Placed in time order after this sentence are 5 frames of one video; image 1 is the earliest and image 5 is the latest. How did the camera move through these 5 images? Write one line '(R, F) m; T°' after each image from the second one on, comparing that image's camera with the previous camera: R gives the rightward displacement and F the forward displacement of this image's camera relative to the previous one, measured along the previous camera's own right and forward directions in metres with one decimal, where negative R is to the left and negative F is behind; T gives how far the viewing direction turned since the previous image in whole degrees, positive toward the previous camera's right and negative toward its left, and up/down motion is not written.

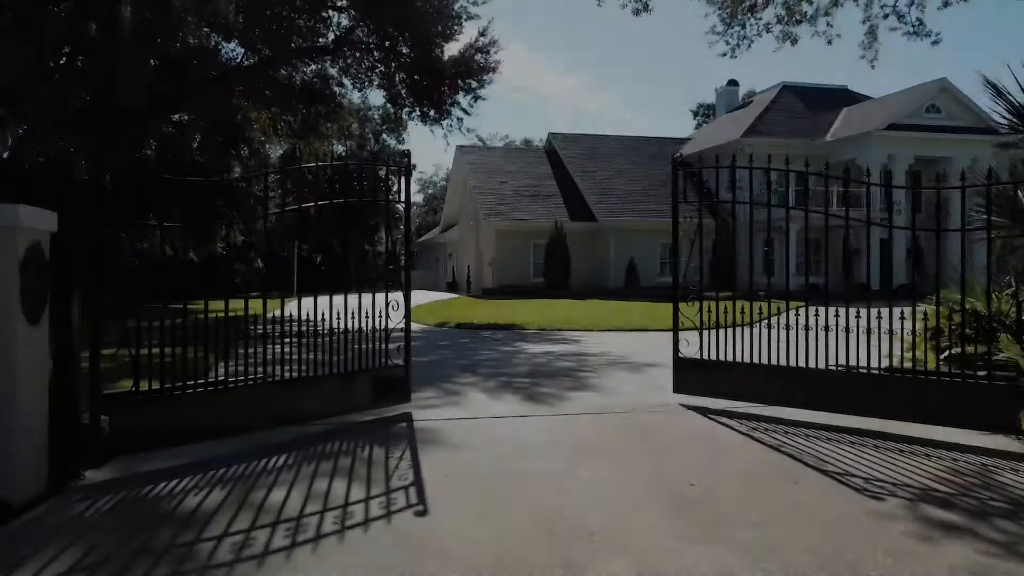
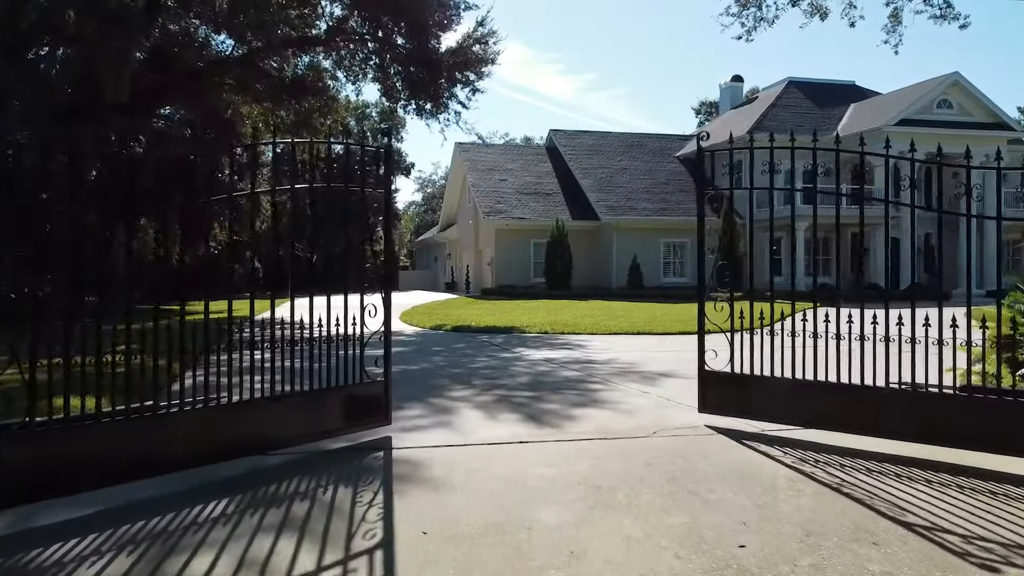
(0.0, +1.0) m; 0°
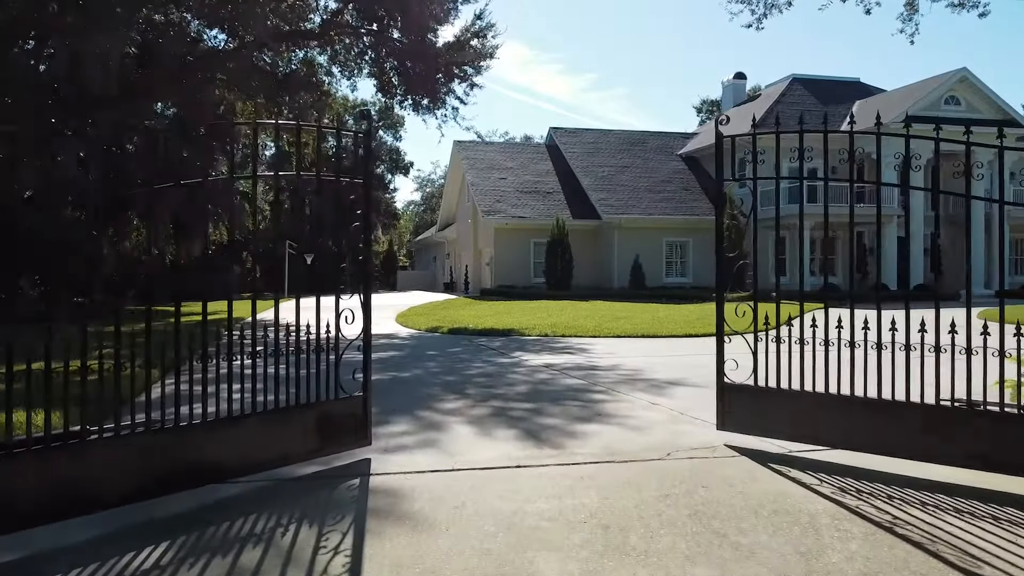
(0.0, +0.7) m; 0°
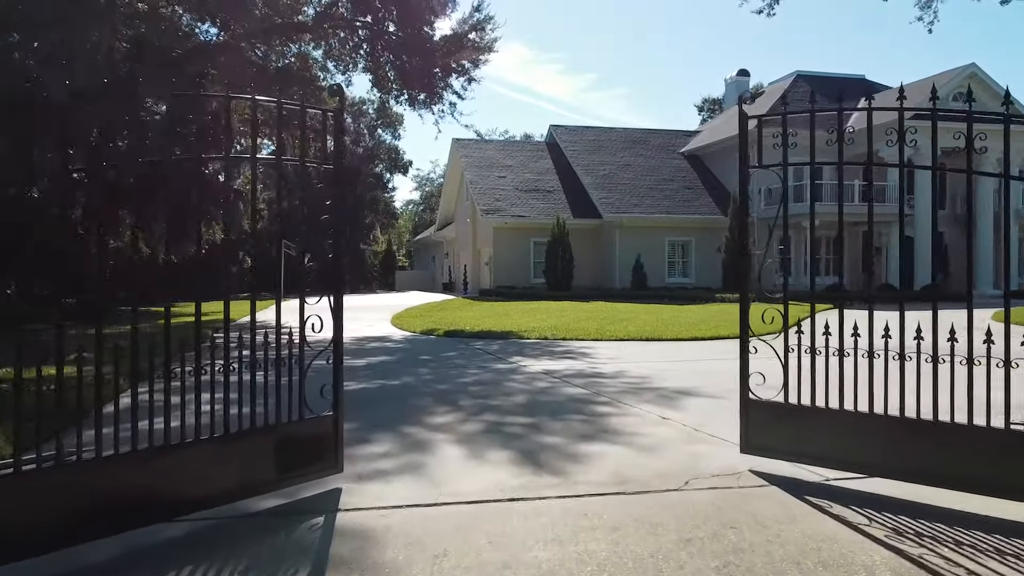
(0.0, +0.7) m; 0°
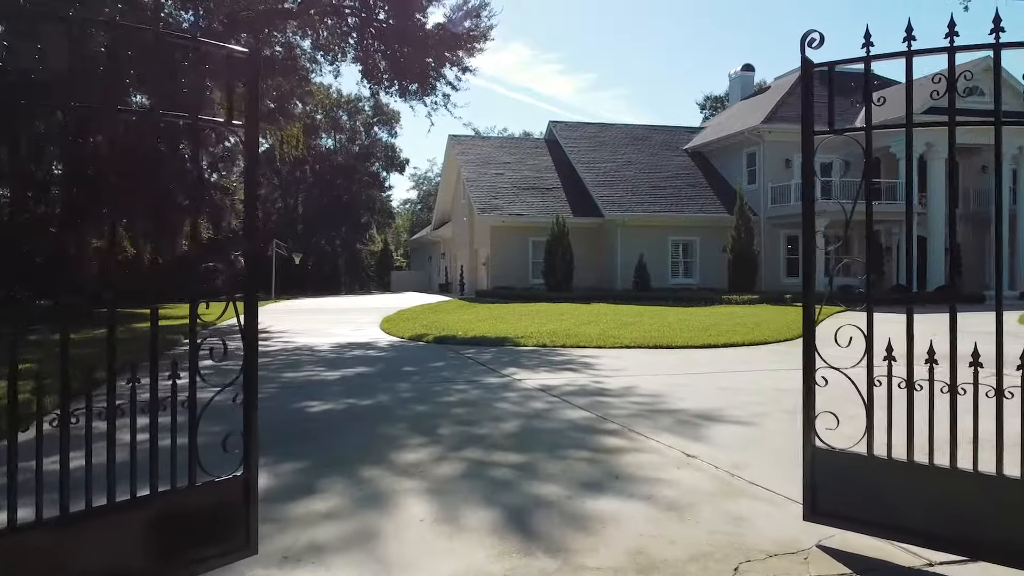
(+0.1, +1.3) m; 0°
